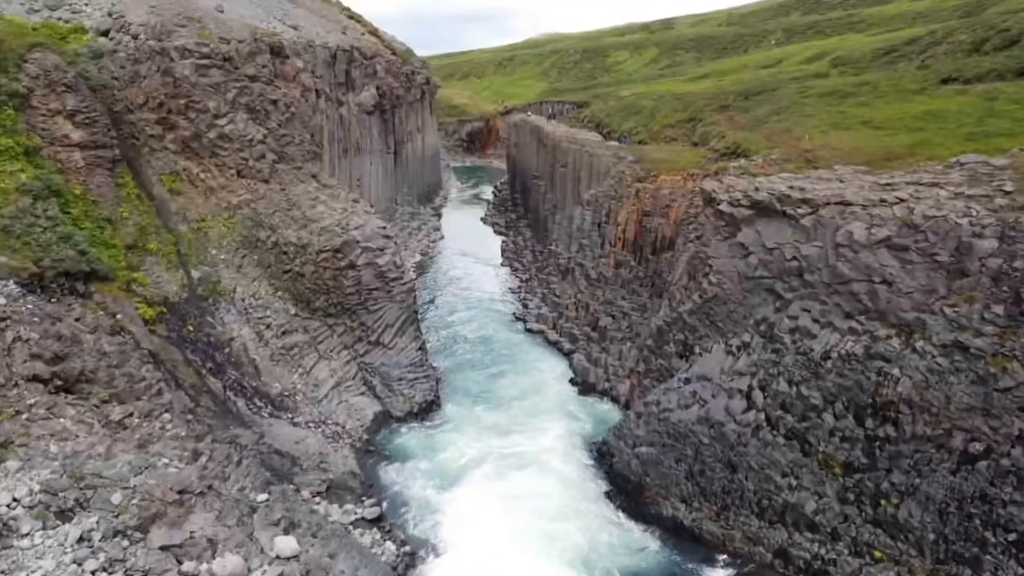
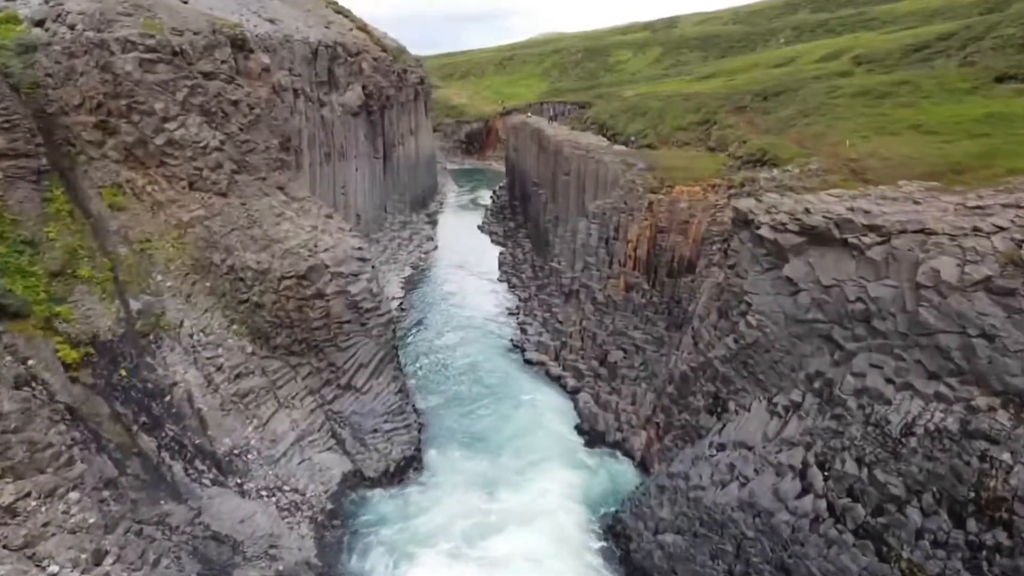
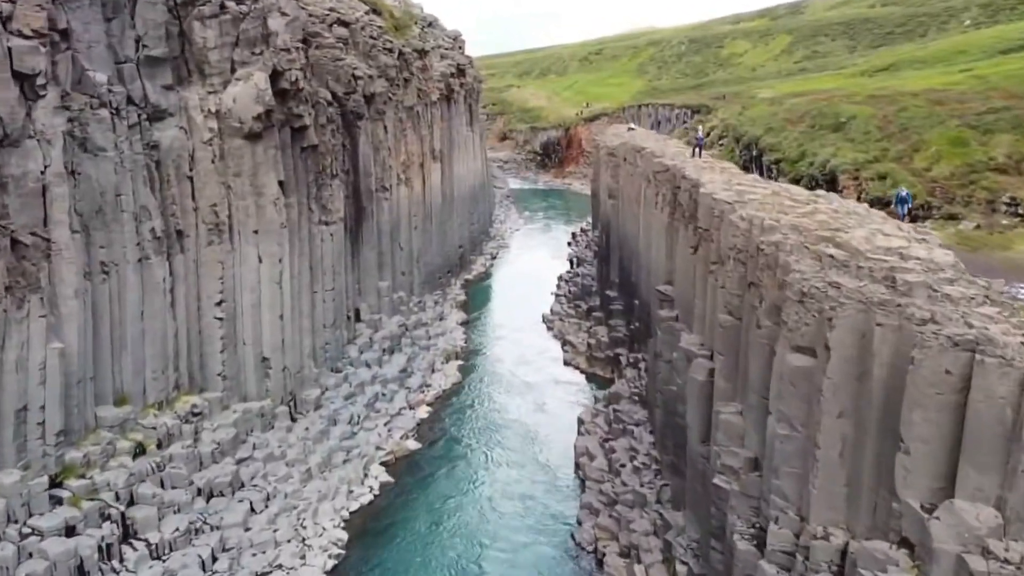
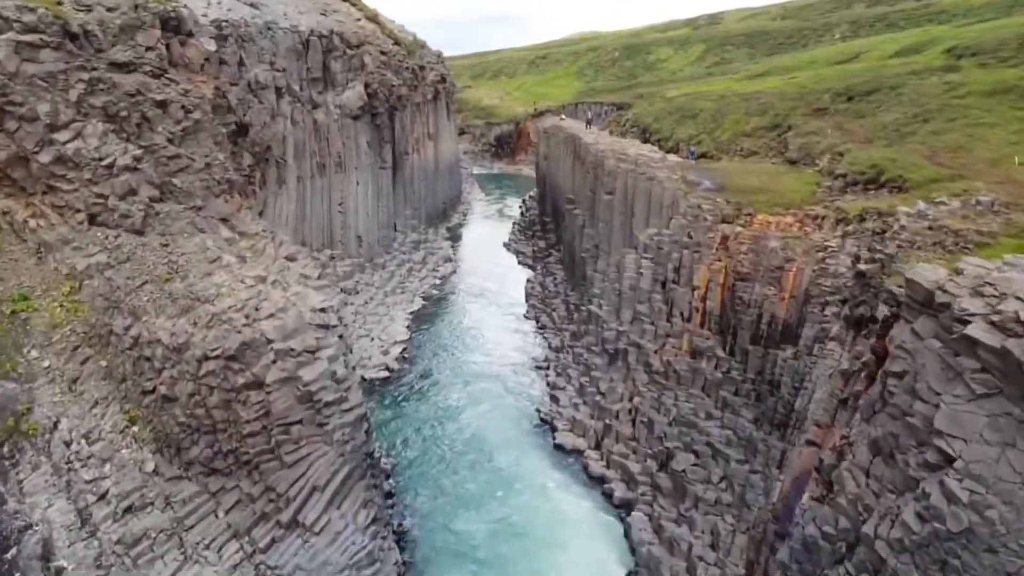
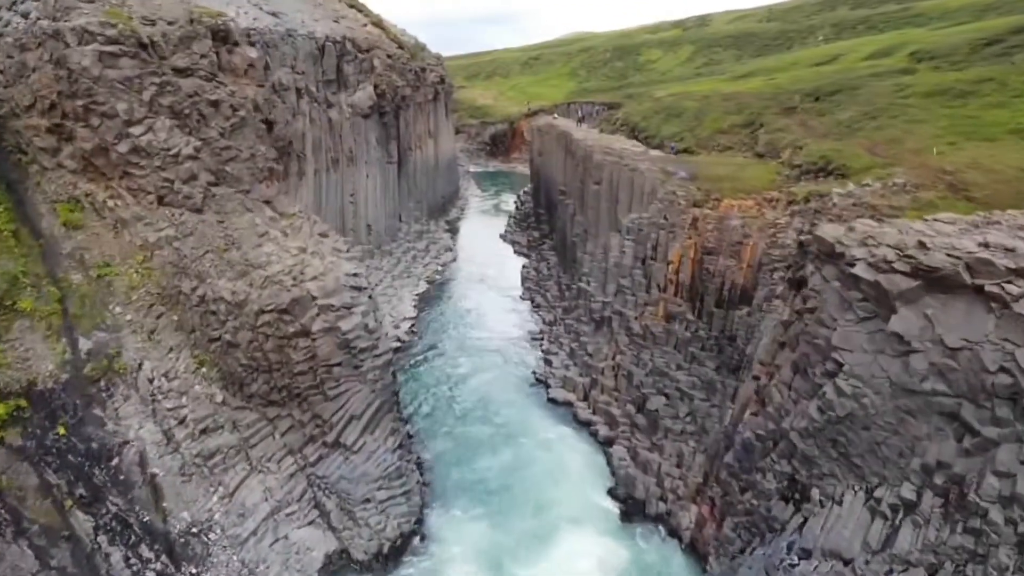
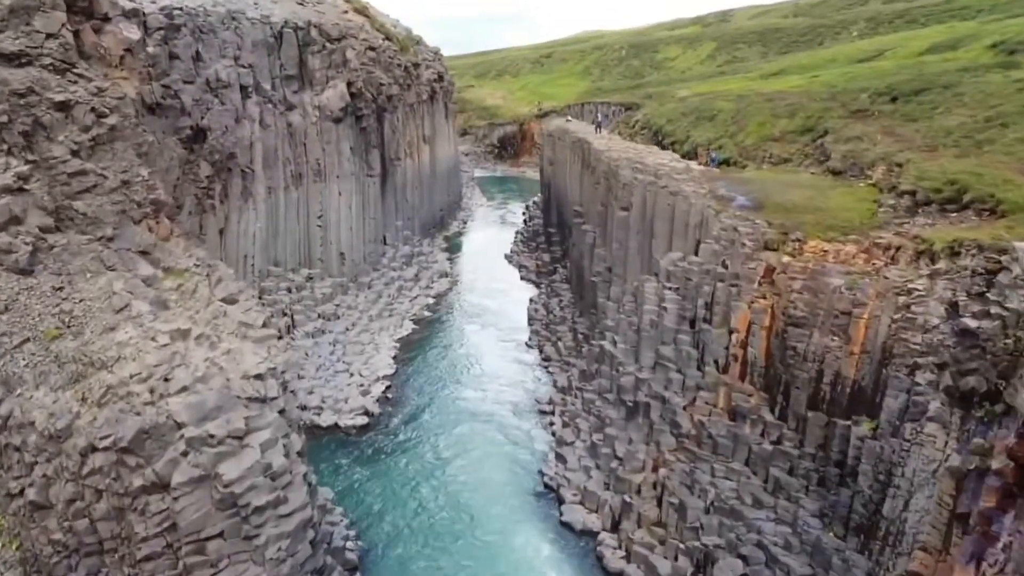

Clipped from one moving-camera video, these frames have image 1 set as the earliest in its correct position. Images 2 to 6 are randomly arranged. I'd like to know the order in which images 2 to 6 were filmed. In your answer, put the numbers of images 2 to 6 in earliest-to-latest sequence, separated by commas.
2, 5, 4, 6, 3
